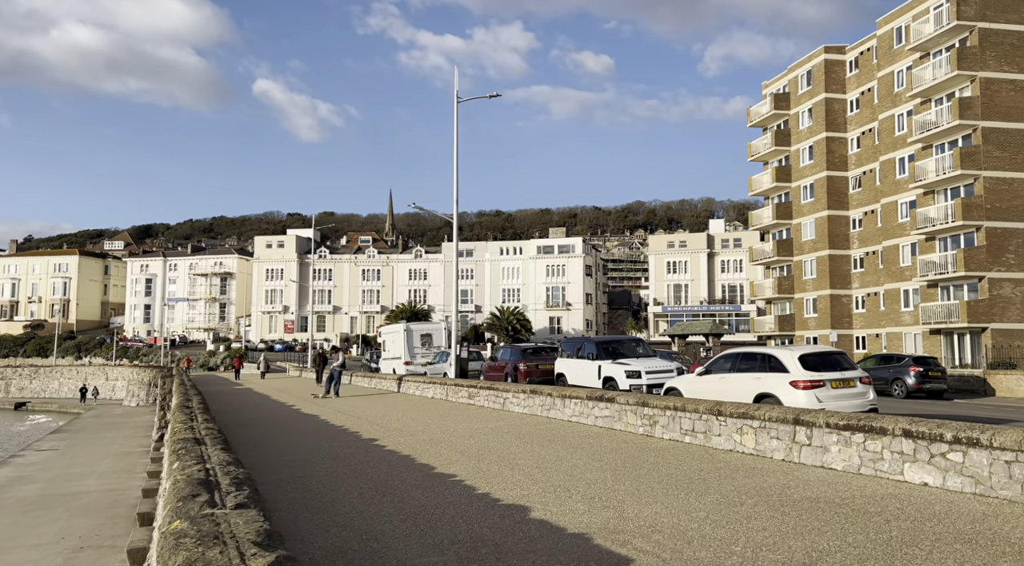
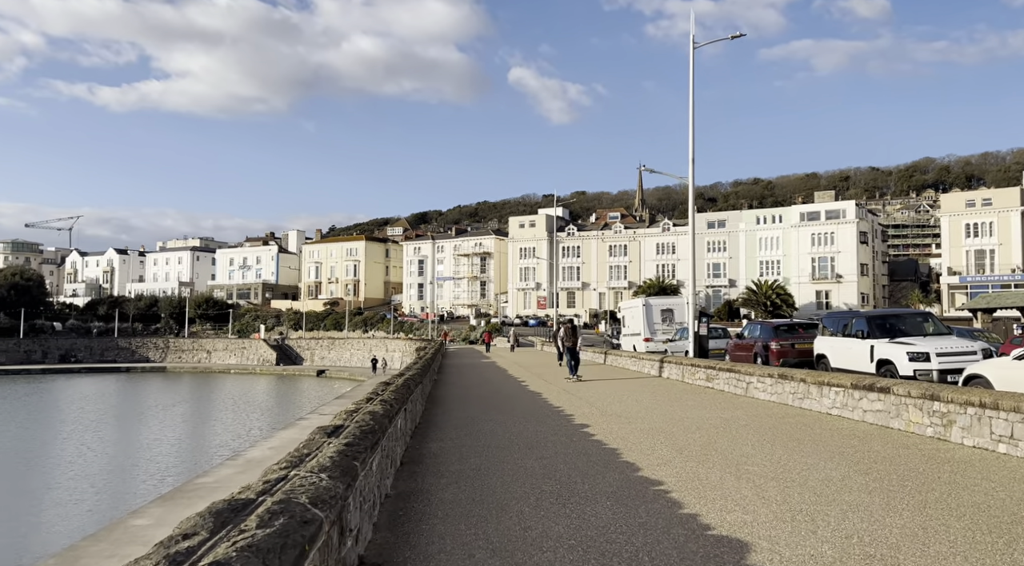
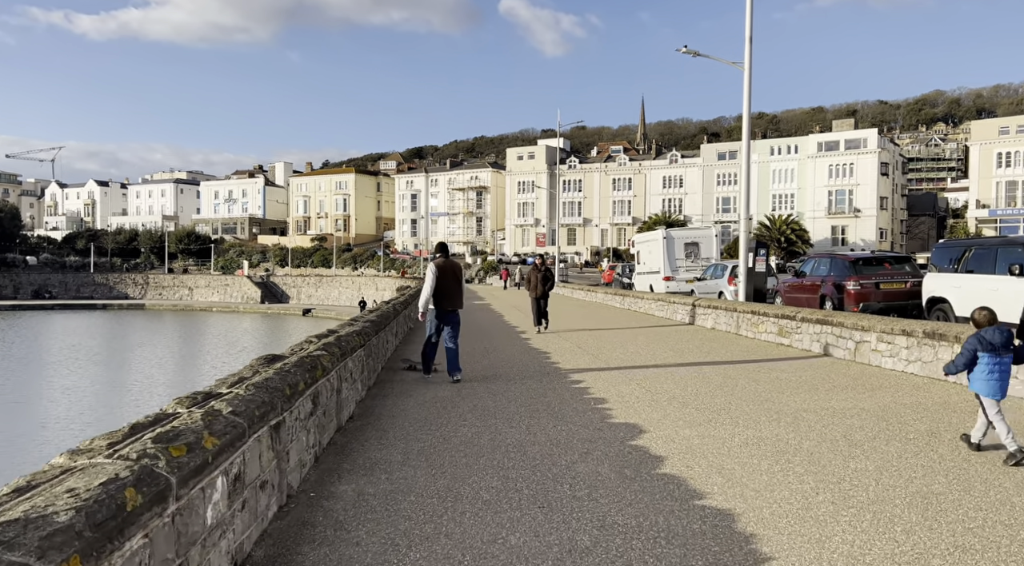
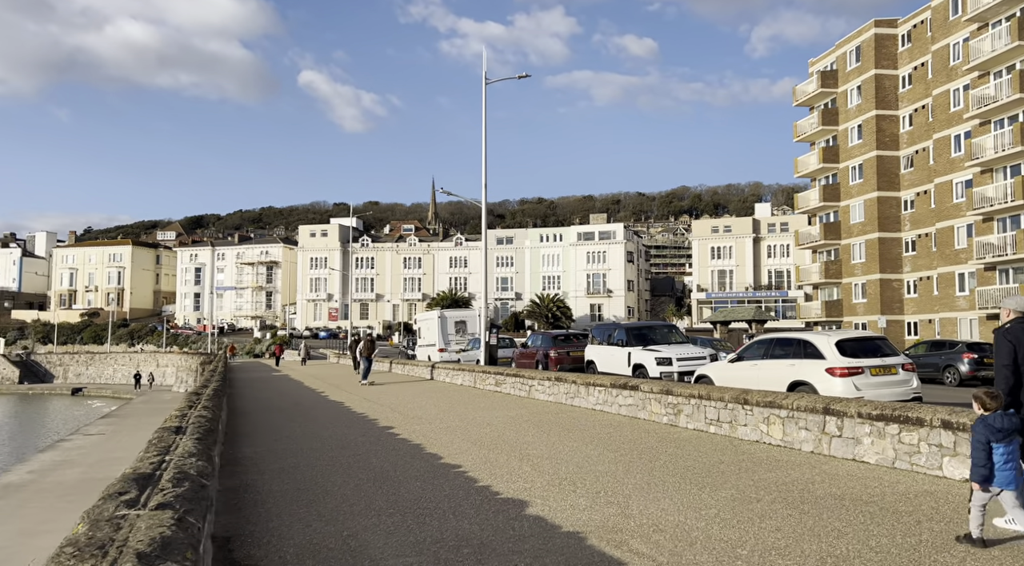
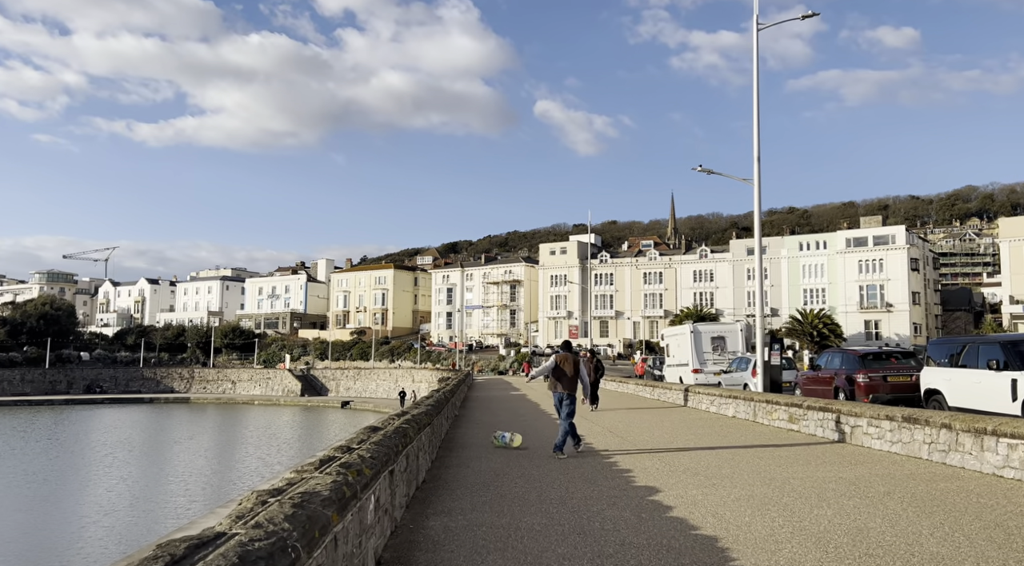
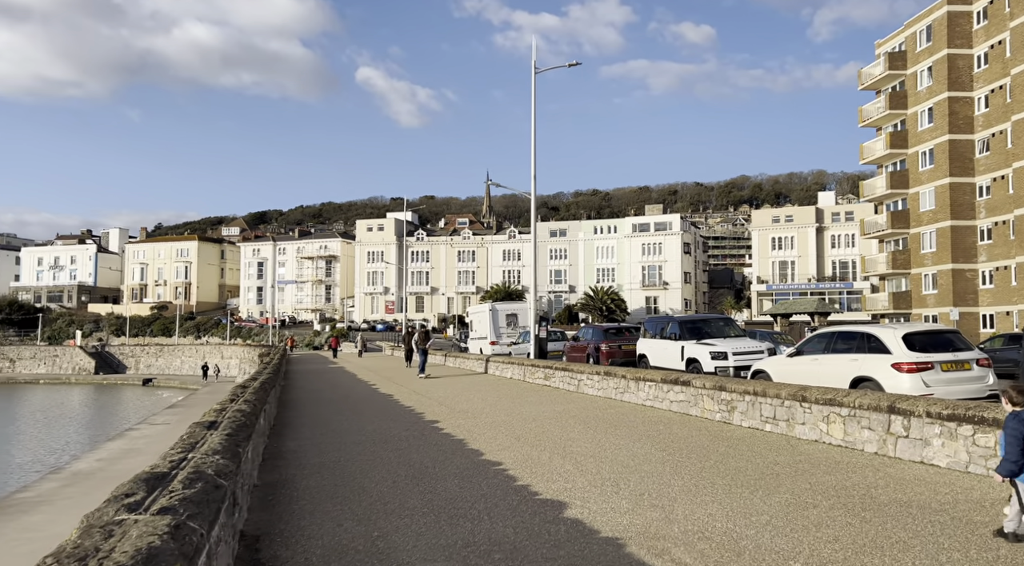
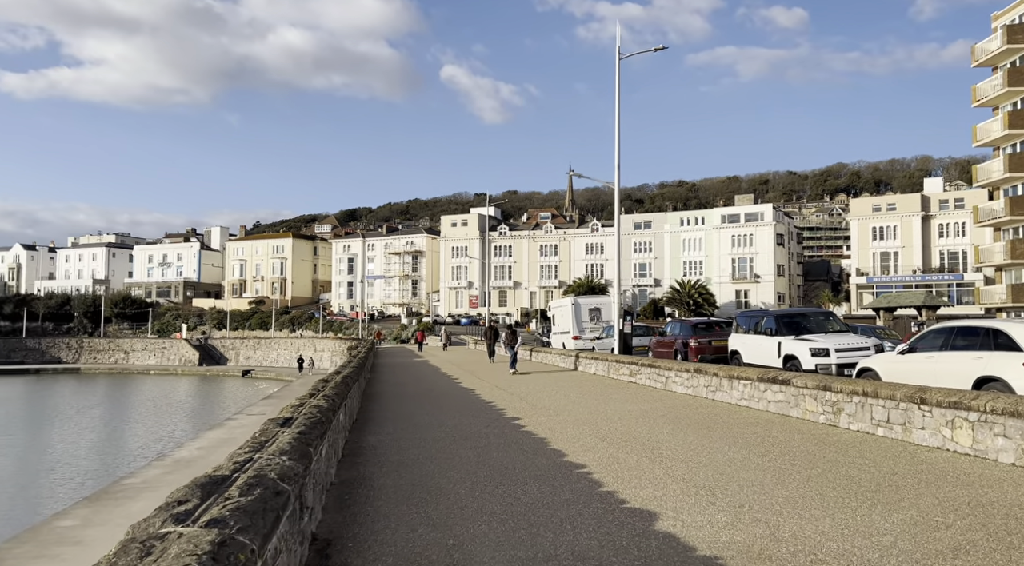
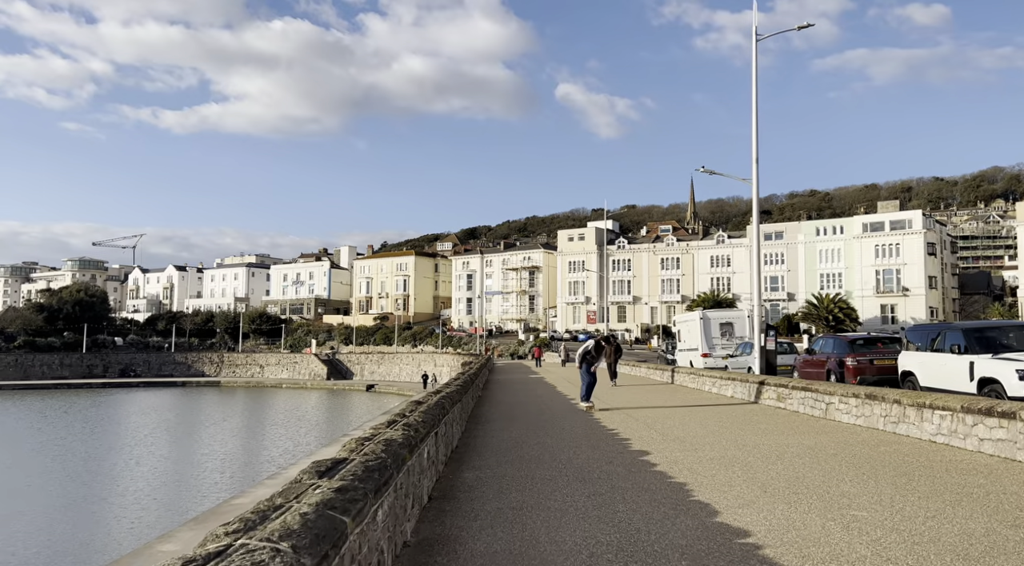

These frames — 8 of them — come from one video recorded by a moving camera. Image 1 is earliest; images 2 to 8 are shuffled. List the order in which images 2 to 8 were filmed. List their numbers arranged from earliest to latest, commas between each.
4, 6, 7, 2, 8, 5, 3
